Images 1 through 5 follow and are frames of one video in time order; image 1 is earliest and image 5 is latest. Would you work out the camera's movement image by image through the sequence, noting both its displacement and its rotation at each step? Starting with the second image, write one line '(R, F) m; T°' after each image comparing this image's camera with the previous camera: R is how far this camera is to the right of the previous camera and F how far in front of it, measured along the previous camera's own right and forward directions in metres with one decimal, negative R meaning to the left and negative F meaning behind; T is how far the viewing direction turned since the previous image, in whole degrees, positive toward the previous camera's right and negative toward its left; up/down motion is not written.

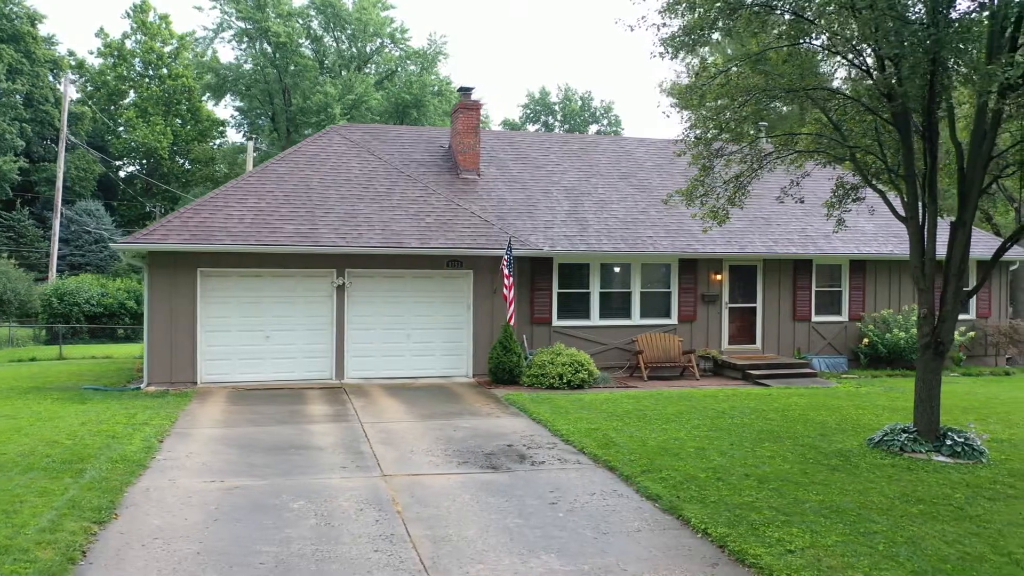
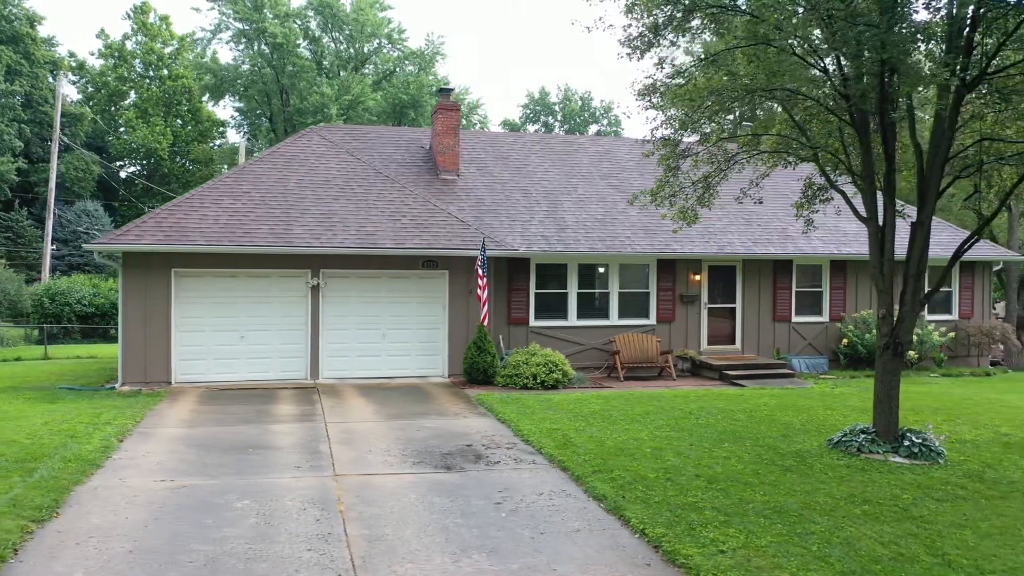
(+0.5, 0.0) m; 0°
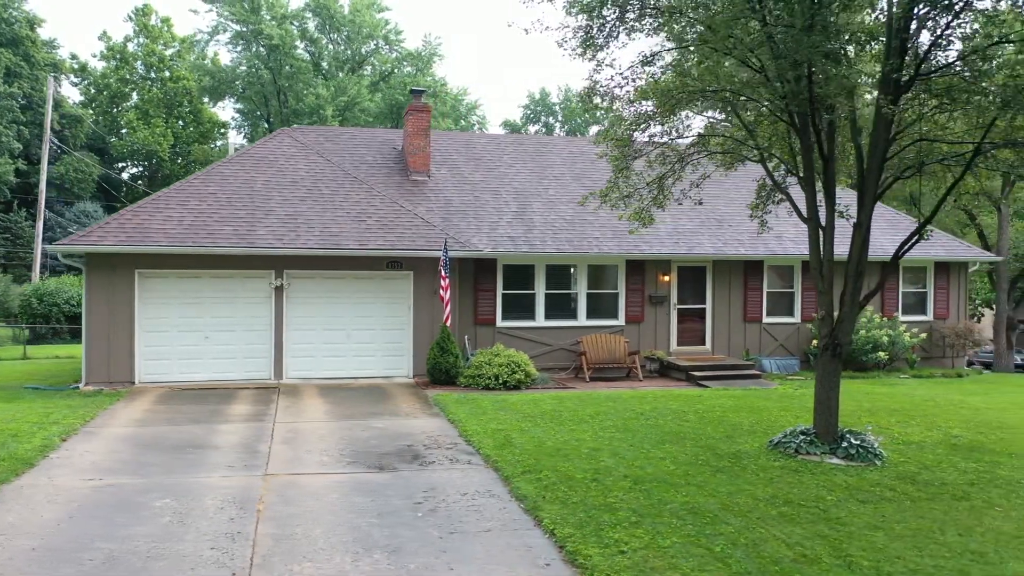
(+0.8, 0.0) m; -1°
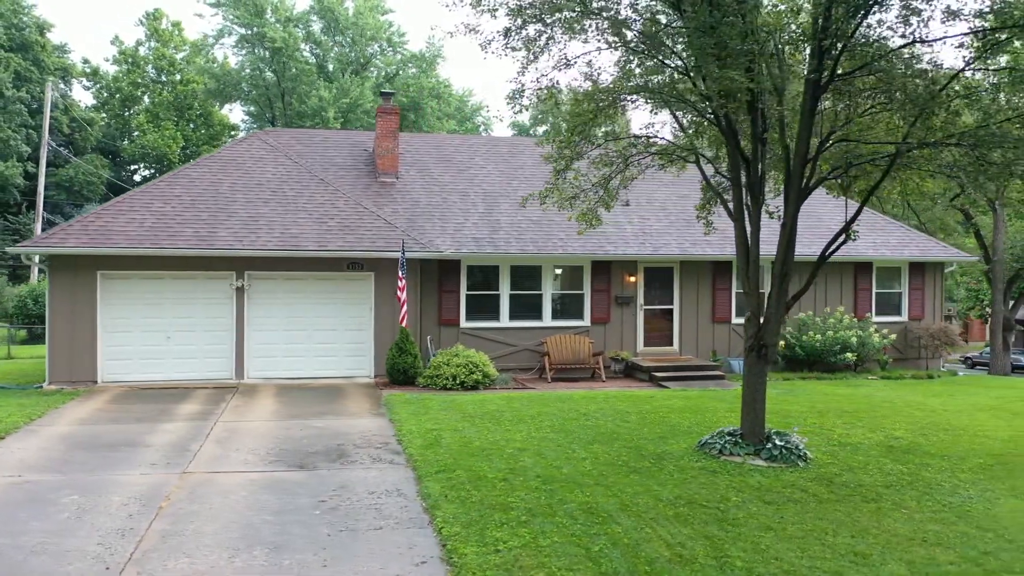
(+1.0, -0.1) m; -1°
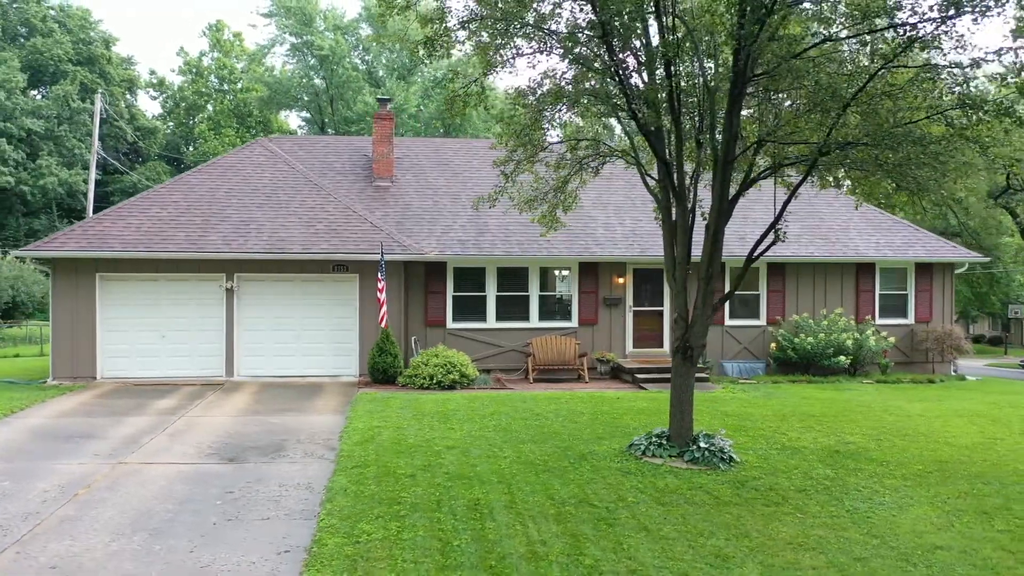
(+1.6, -0.1) m; -5°
